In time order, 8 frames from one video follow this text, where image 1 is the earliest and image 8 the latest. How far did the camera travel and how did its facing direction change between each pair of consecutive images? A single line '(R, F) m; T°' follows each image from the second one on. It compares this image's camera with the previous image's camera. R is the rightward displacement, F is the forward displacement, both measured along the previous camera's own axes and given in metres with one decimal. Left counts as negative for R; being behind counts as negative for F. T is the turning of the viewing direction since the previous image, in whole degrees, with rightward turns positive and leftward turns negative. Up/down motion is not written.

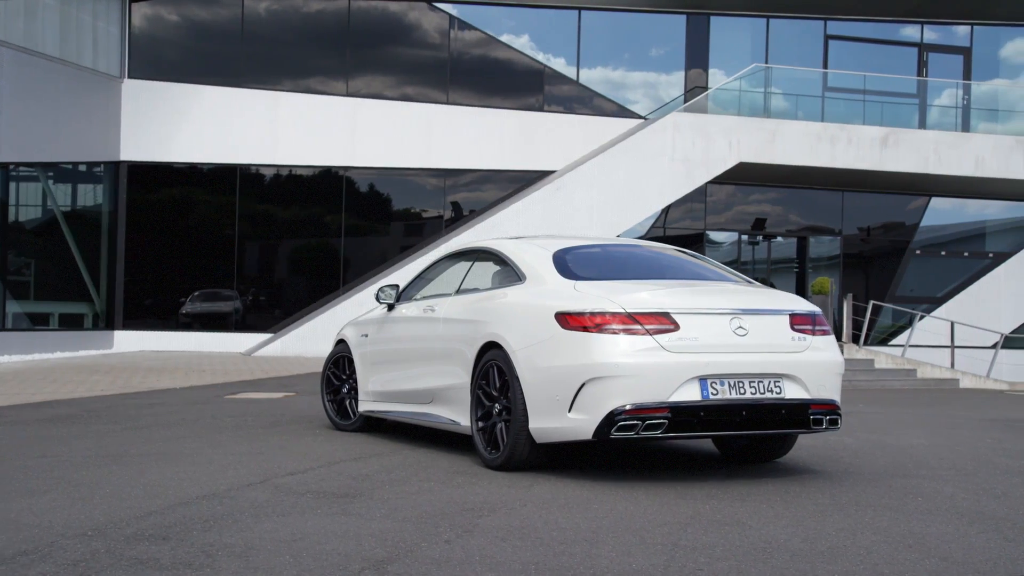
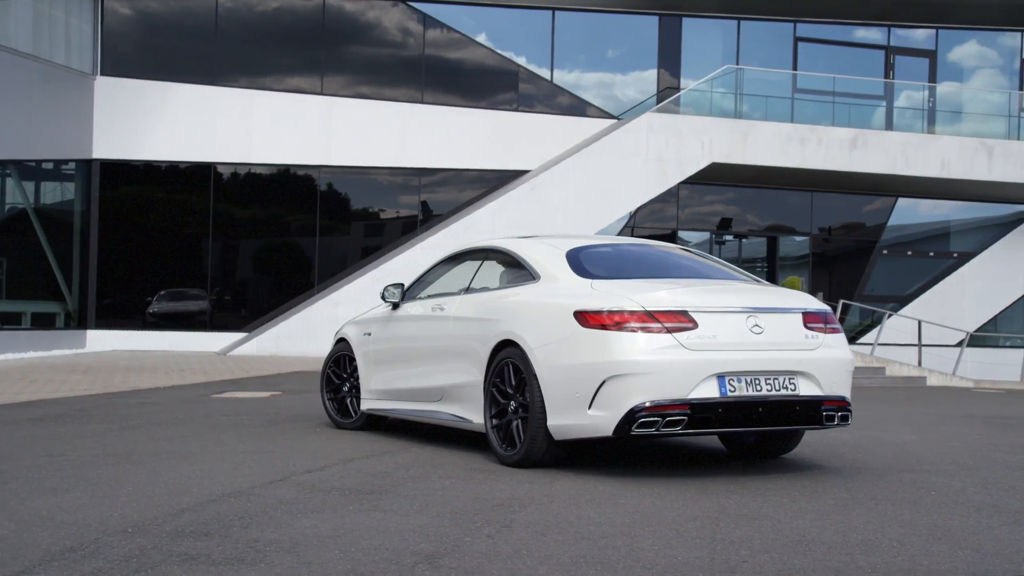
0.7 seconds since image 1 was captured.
(-0.3, -0.1) m; +2°
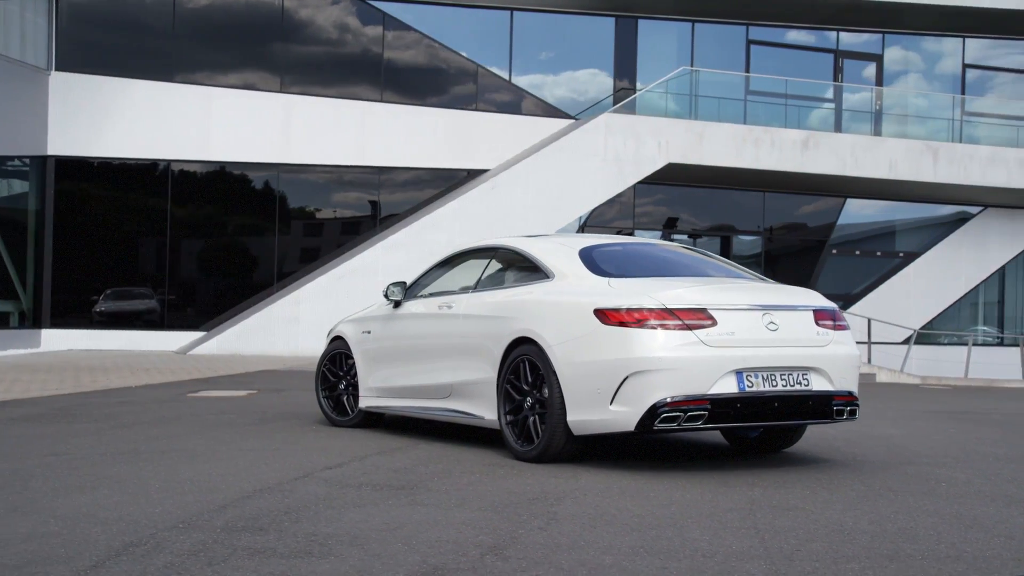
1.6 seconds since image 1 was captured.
(-0.4, -0.1) m; +3°
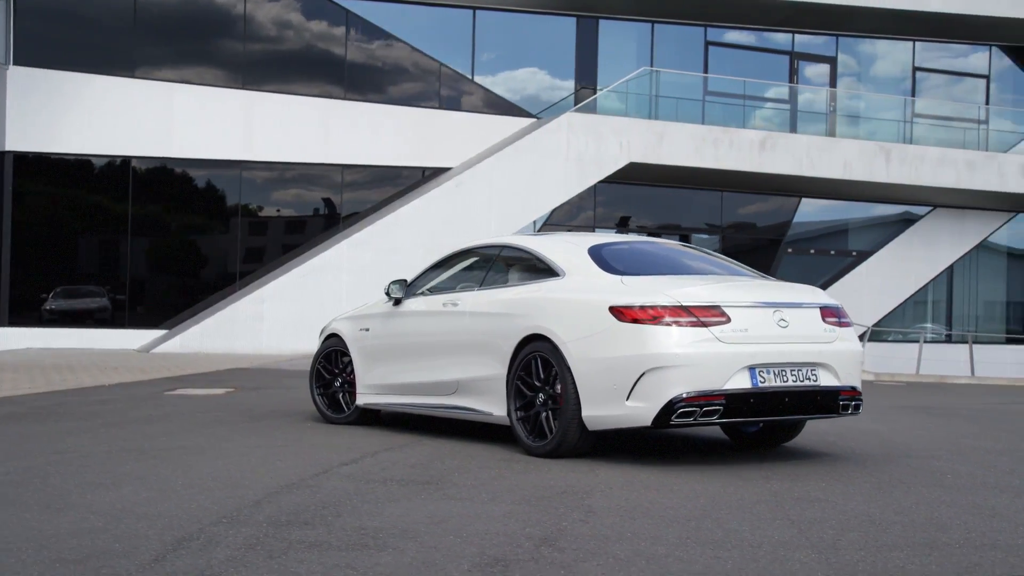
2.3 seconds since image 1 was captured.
(-0.3, -0.1) m; +3°
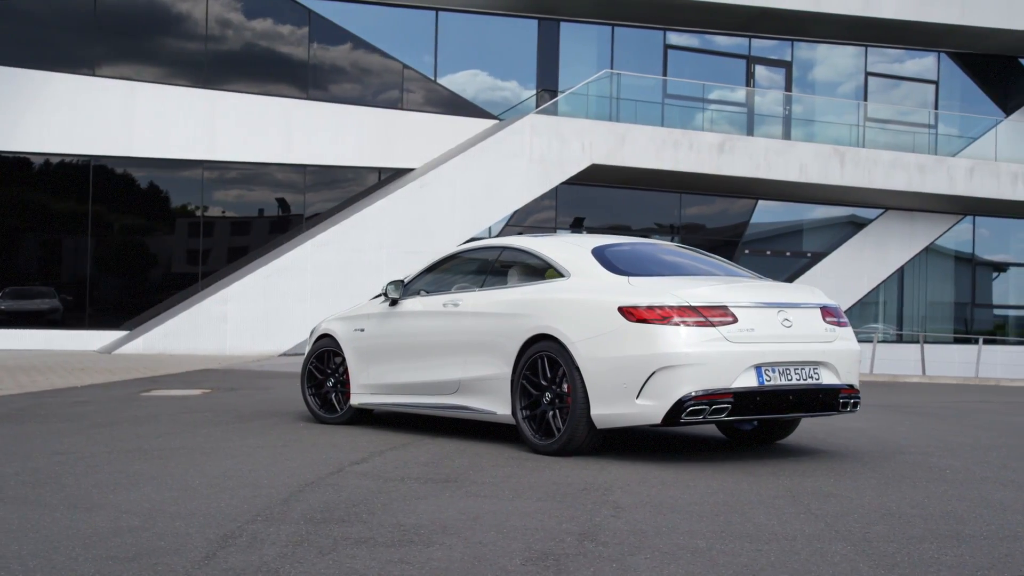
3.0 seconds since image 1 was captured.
(-0.3, -0.1) m; +3°
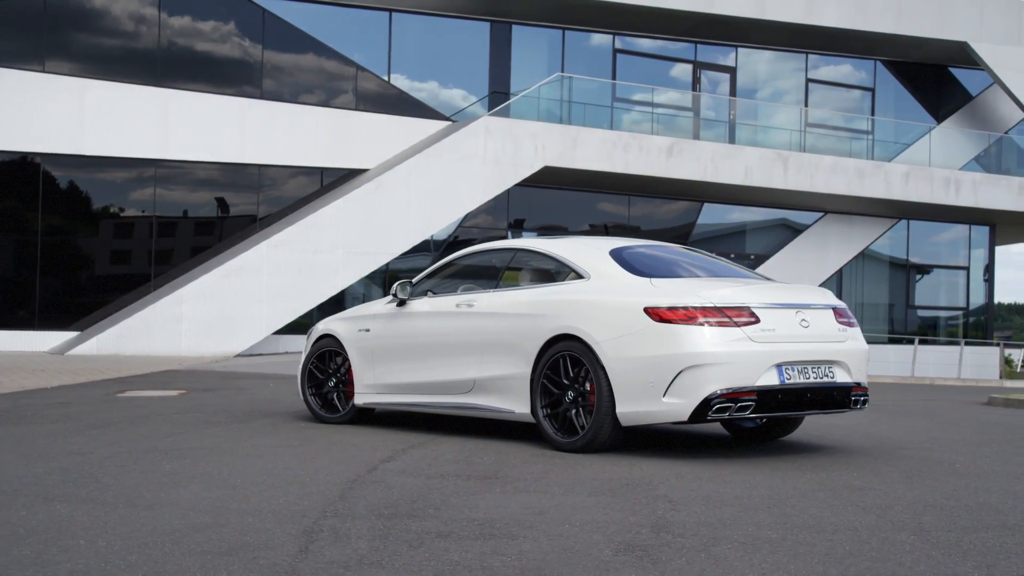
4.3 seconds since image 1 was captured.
(-0.5, -0.1) m; +3°
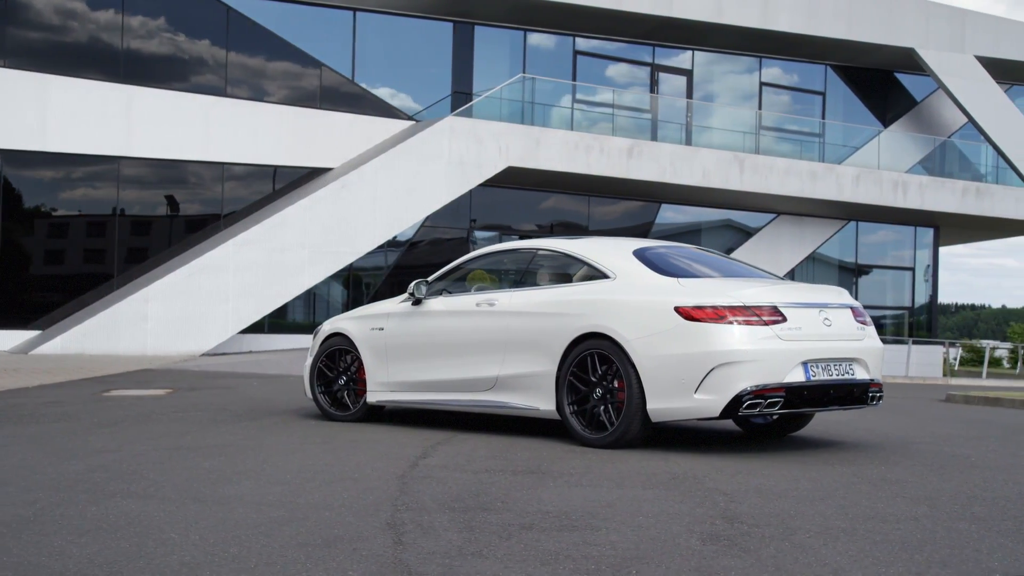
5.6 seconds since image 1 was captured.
(-0.5, -0.1) m; +3°
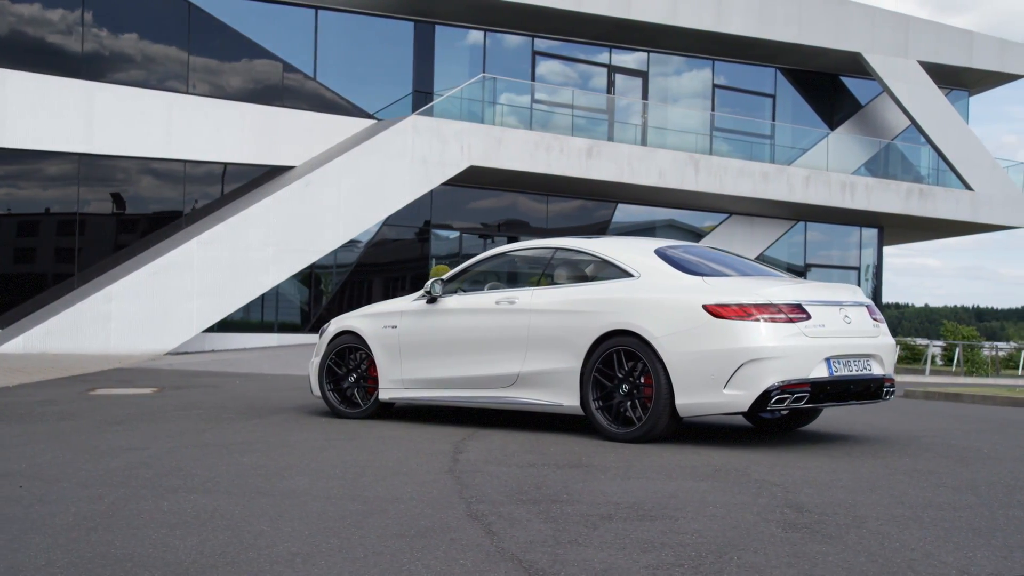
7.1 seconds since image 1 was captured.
(-0.5, -0.1) m; +3°
